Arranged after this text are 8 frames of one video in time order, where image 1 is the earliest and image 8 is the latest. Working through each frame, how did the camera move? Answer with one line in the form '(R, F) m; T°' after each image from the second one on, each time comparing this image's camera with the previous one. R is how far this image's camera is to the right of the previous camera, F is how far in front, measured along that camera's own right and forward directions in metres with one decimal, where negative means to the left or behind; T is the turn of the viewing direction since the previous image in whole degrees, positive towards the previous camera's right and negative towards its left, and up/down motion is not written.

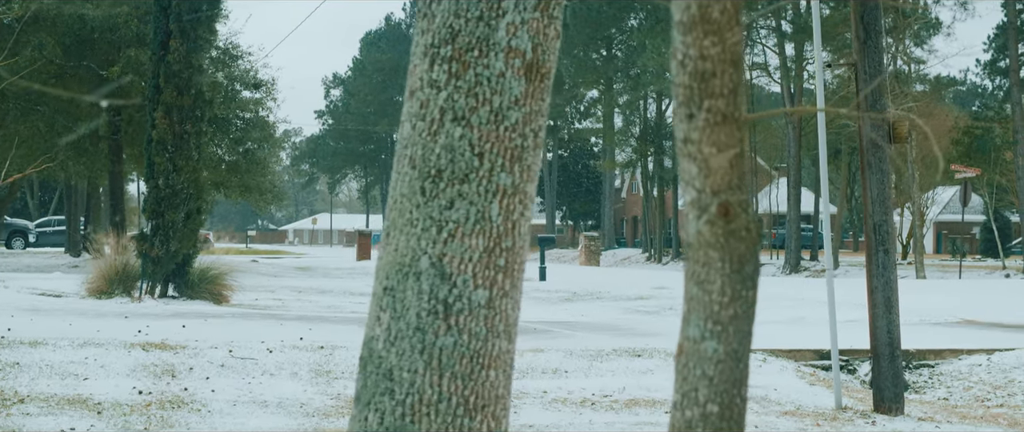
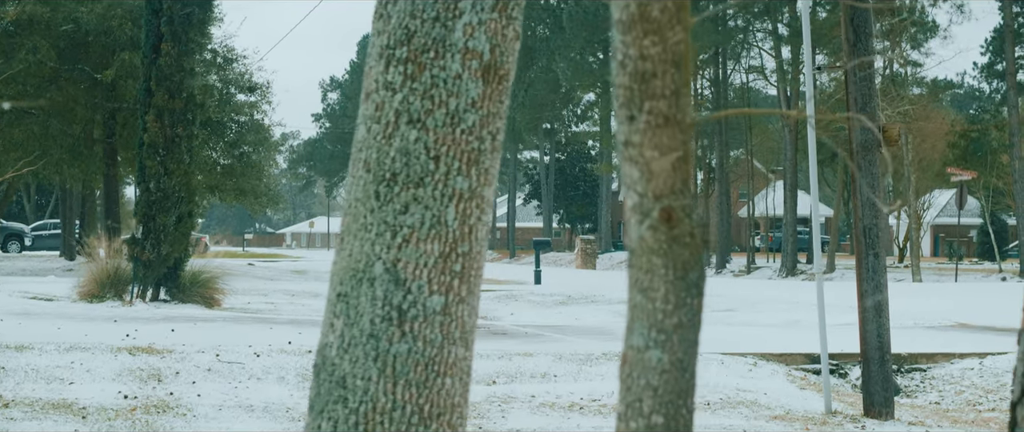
(+0.2, +0.1) m; 0°
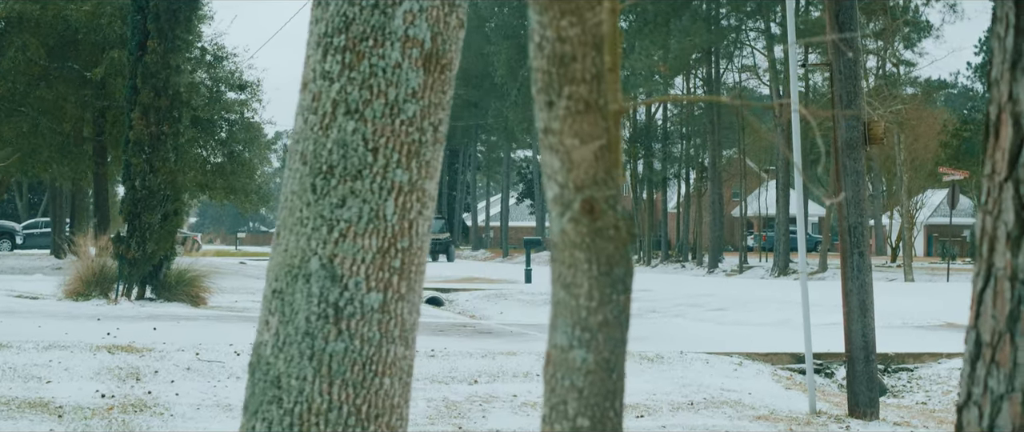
(+0.2, +0.2) m; 0°
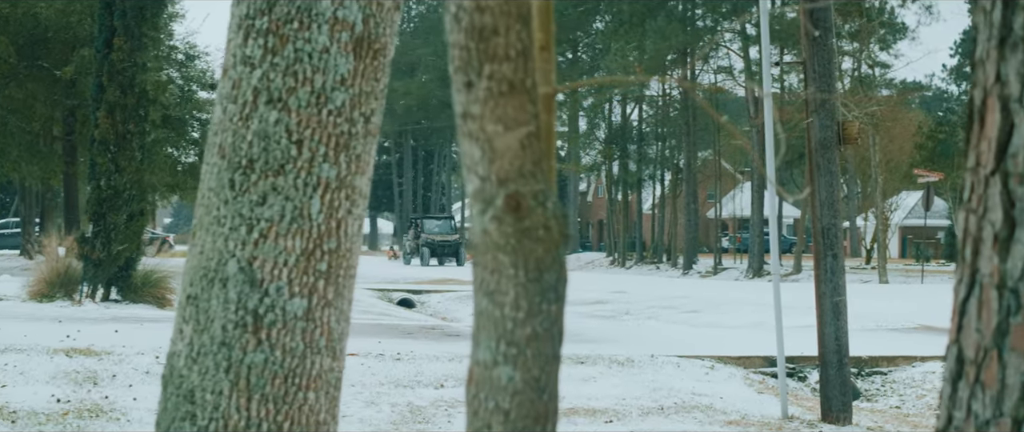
(+0.1, +0.4) m; +1°
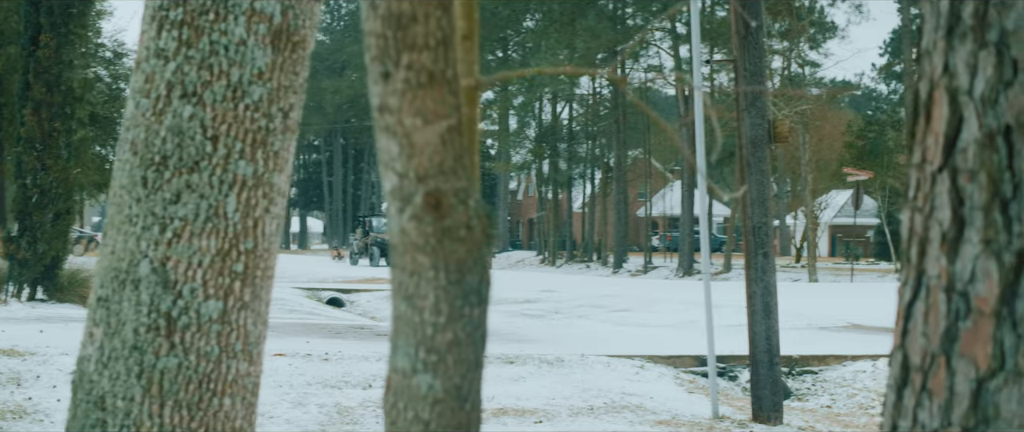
(0.0, +0.1) m; +3°
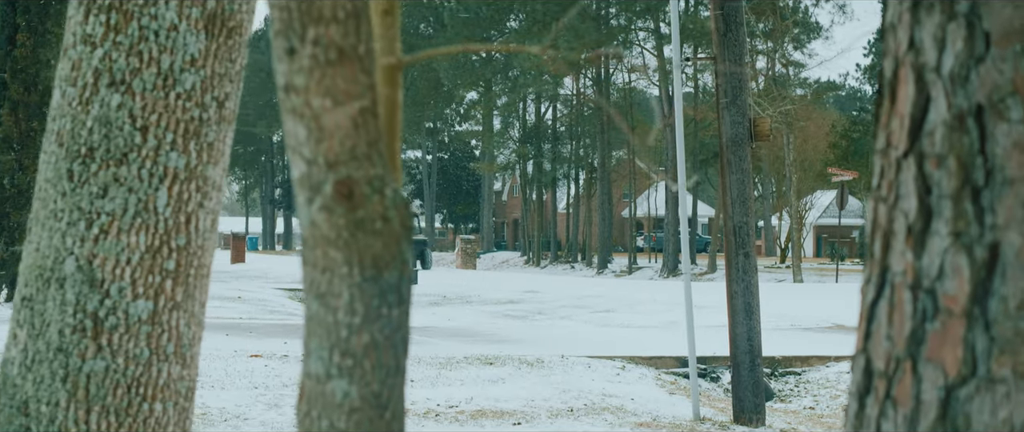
(+0.1, +0.2) m; +1°
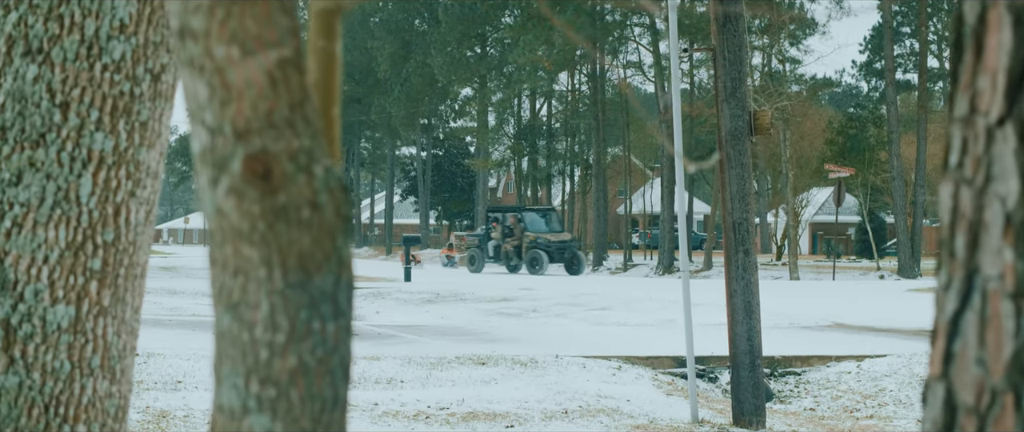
(0.0, +0.5) m; 0°
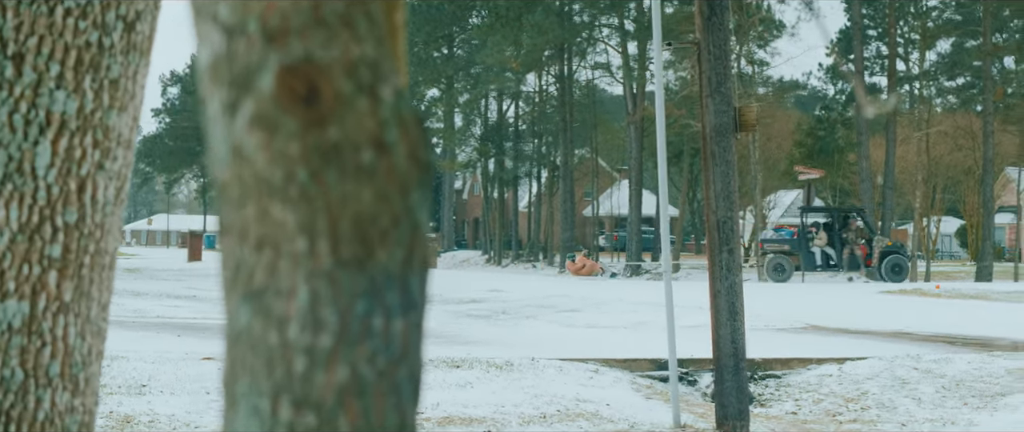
(-0.2, +0.5) m; +2°
